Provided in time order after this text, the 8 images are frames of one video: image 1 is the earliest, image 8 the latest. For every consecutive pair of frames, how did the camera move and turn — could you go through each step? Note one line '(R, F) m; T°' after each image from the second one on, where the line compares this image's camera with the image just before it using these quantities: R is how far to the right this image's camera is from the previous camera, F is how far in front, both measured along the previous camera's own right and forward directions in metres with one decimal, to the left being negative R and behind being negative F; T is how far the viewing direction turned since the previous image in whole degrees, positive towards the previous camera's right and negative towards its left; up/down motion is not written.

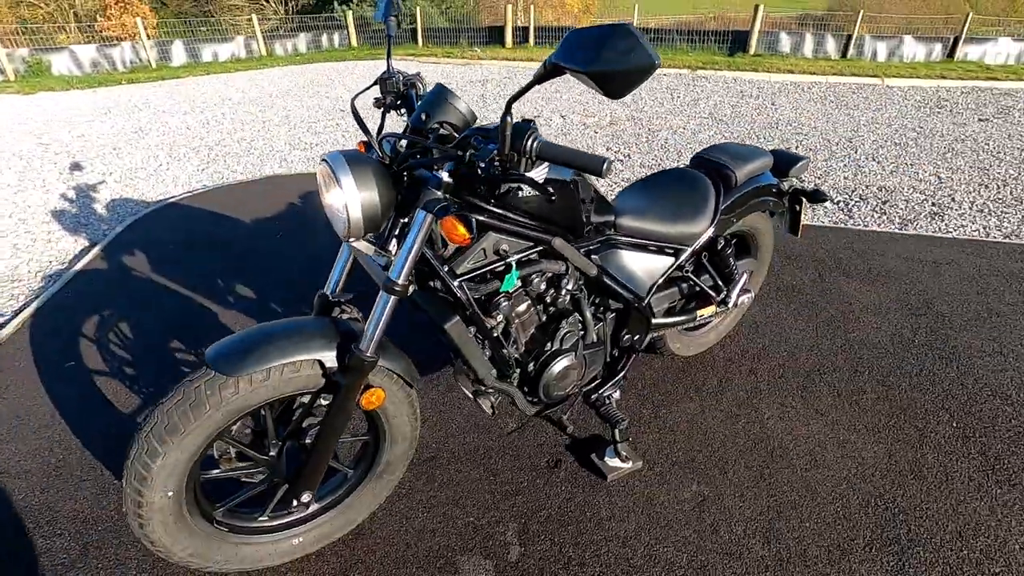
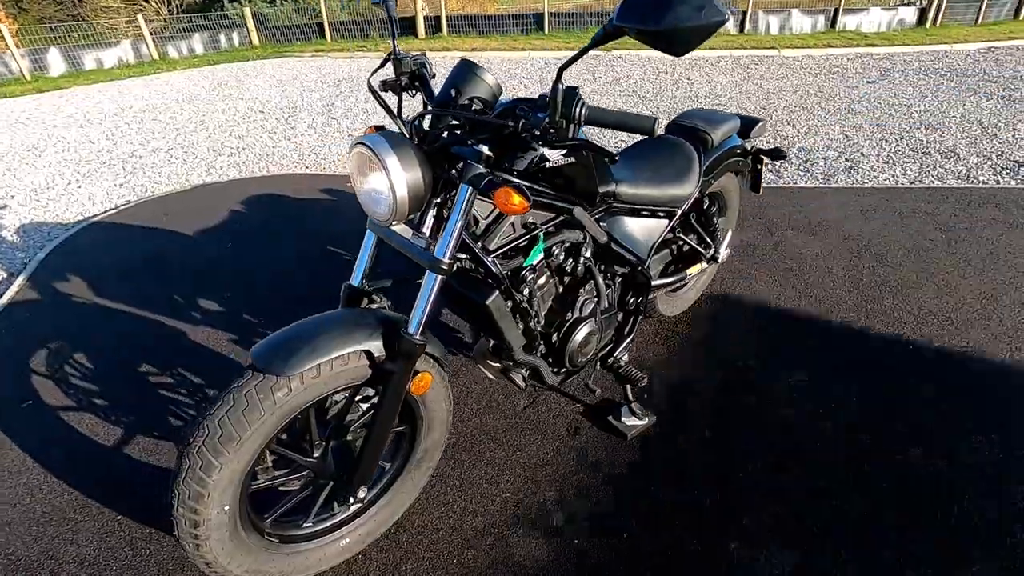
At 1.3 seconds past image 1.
(-0.4, 0.0) m; +7°
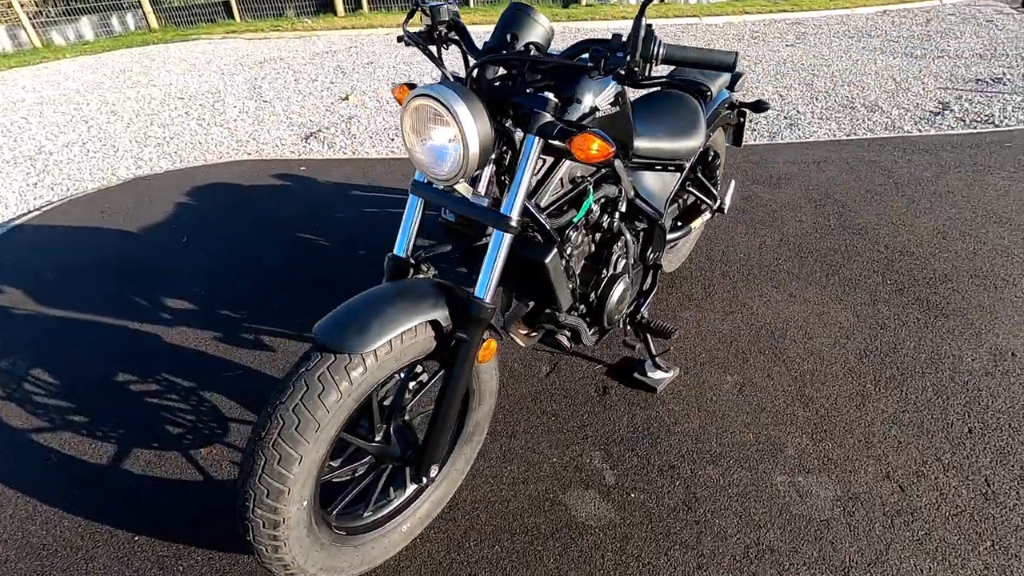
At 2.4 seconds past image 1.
(-0.5, +0.1) m; +7°
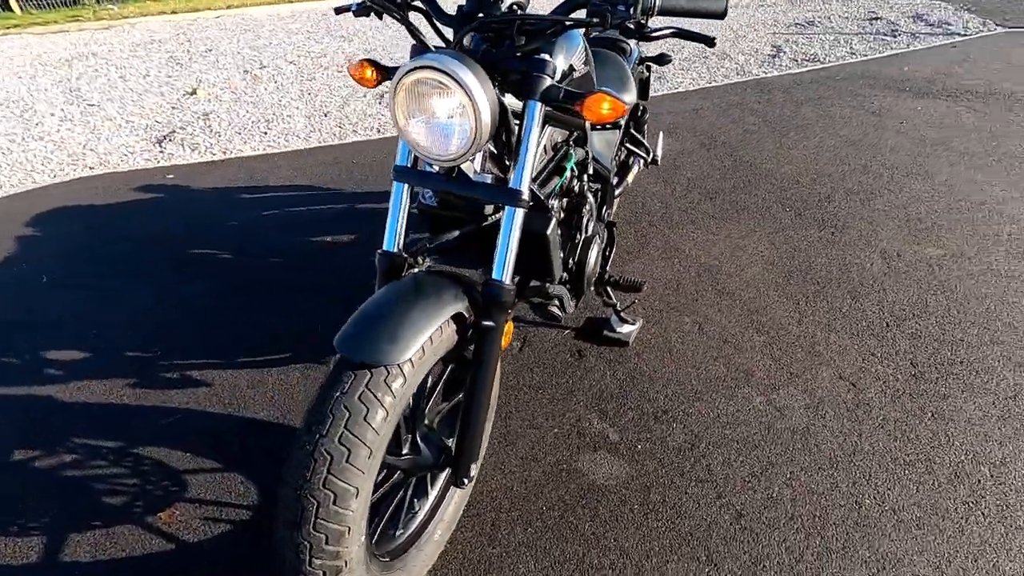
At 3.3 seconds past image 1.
(-0.4, +0.1) m; +12°
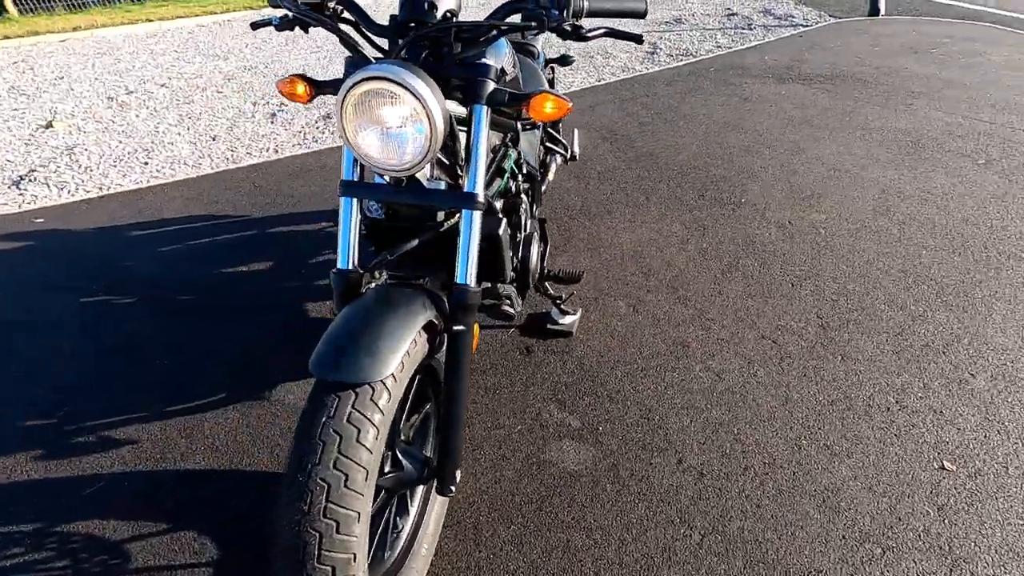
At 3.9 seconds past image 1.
(-0.2, 0.0) m; +10°
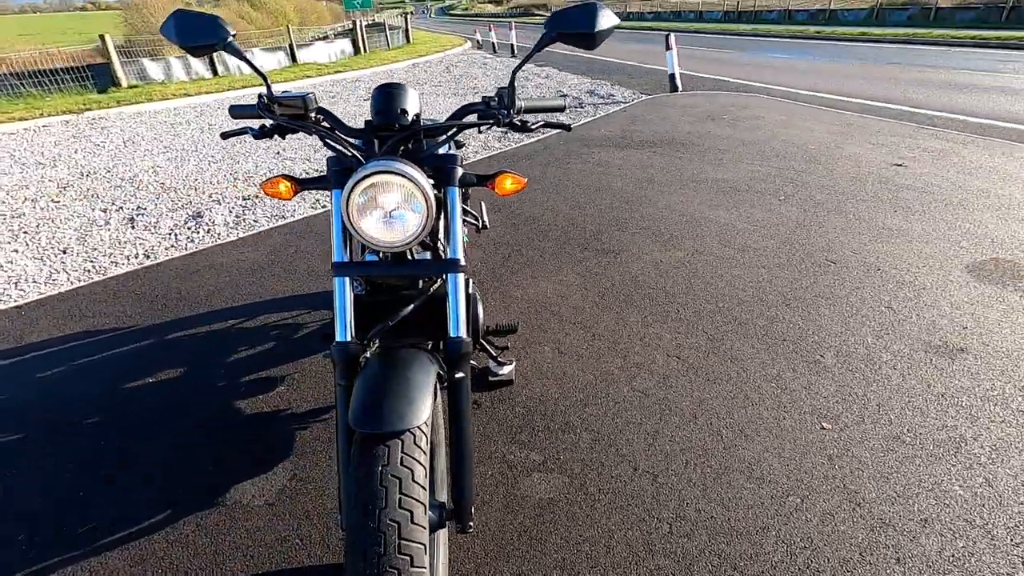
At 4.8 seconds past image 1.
(-0.4, -0.3) m; +14°
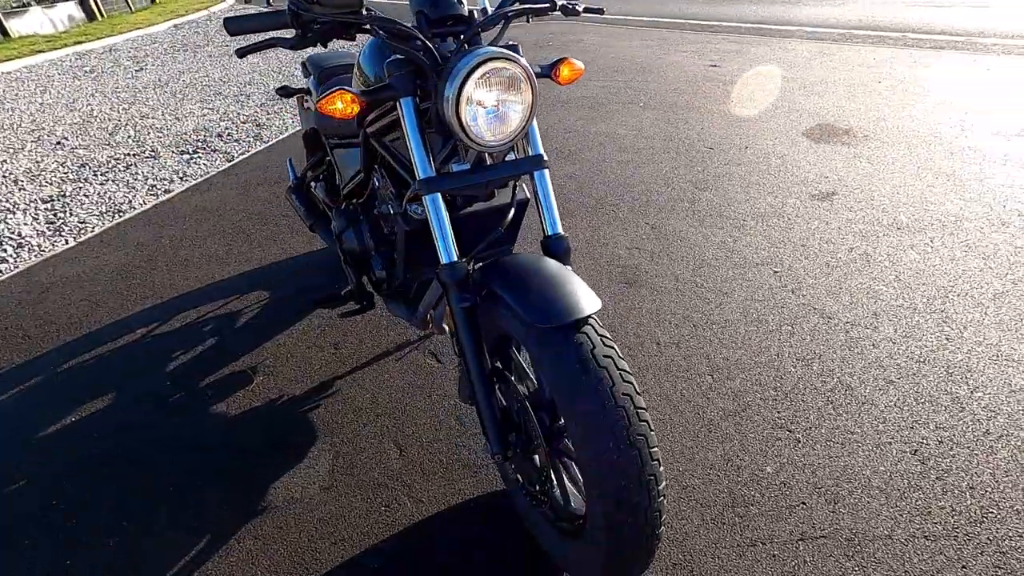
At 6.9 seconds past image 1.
(-1.0, +0.2) m; +17°
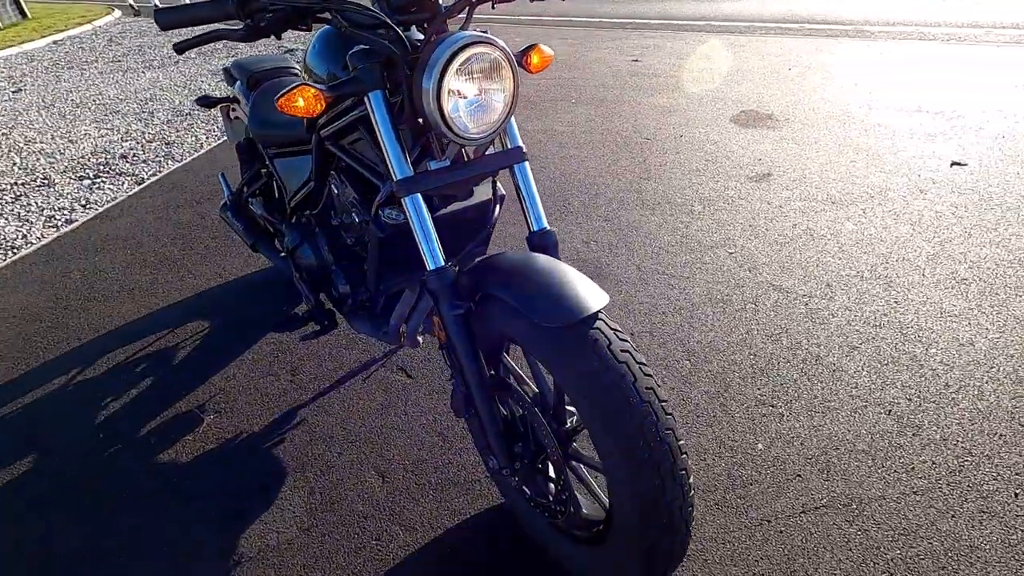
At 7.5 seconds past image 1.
(-0.2, +0.1) m; +7°
